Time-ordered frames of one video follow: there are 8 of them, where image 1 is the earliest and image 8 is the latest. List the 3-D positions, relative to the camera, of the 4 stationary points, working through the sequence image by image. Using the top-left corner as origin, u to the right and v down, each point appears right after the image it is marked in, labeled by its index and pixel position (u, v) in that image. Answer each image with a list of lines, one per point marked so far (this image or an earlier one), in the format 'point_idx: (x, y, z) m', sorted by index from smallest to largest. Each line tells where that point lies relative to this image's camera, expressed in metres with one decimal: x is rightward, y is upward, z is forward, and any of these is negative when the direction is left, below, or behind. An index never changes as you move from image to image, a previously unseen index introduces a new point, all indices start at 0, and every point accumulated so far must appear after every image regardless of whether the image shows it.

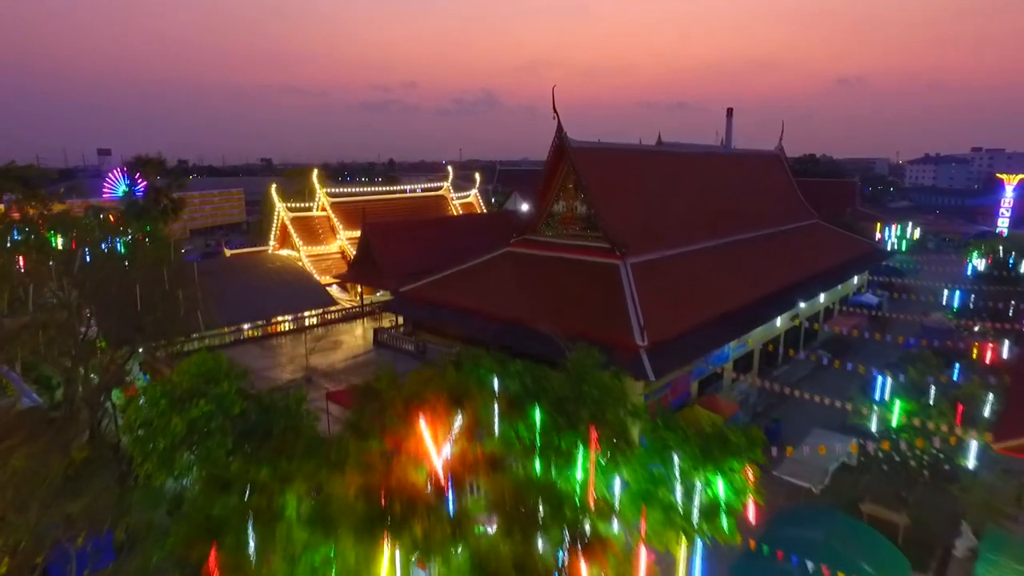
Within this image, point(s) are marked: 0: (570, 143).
0: (+1.3, +3.1, +13.1) m
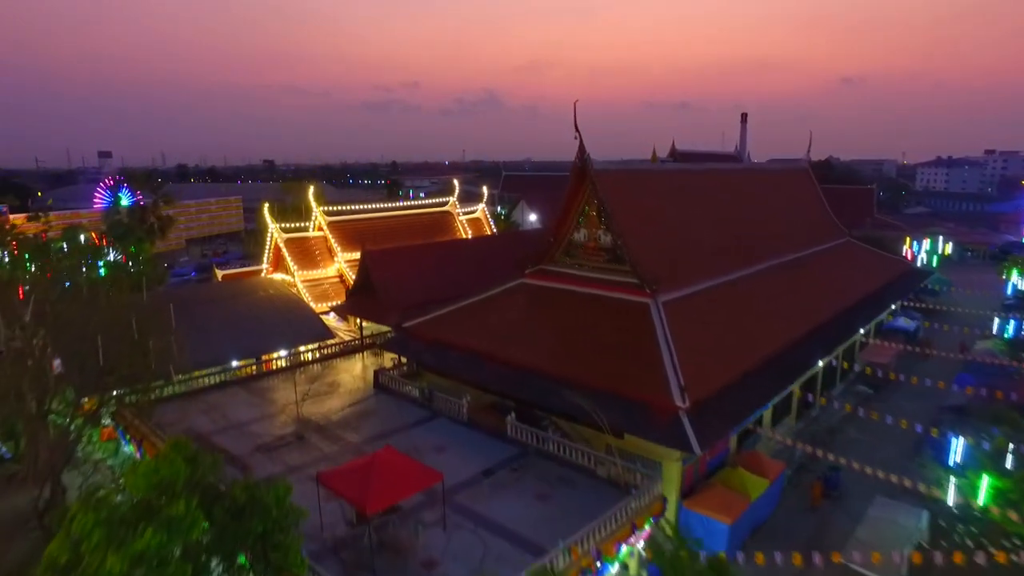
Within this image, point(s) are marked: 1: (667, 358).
0: (+1.6, +2.4, +11.7) m
1: (+2.5, -1.1, +9.9) m
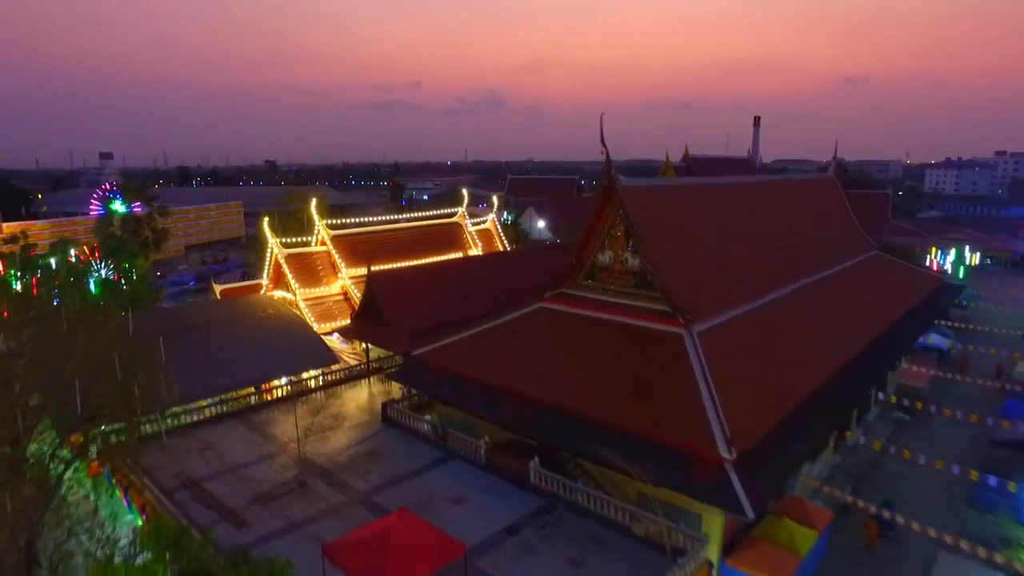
0: (+1.9, +1.9, +10.7) m
1: (+2.9, -1.6, +9.0) m
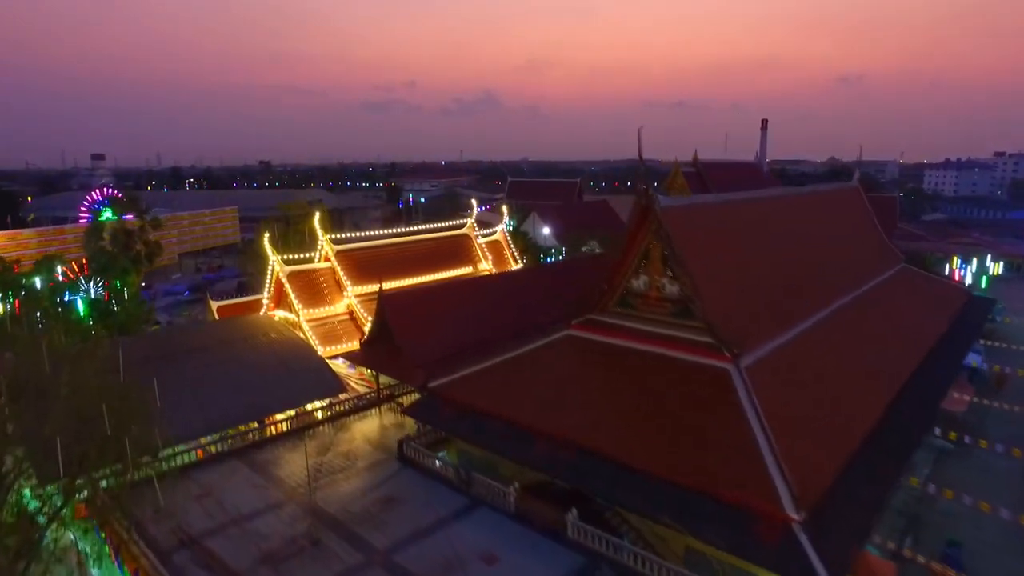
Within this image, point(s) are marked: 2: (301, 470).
0: (+2.4, +1.4, +9.9) m
1: (+3.3, -2.1, +8.1) m
2: (-3.5, -3.1, +10.3) m
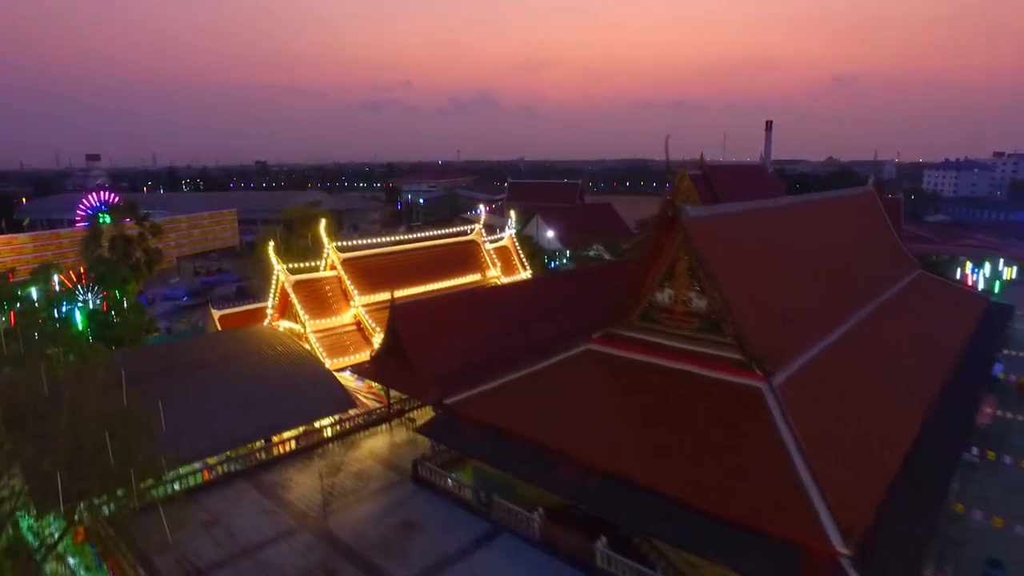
0: (+2.7, +1.2, +9.5) m
1: (+3.7, -2.3, +7.7) m
2: (-3.2, -3.3, +9.8) m
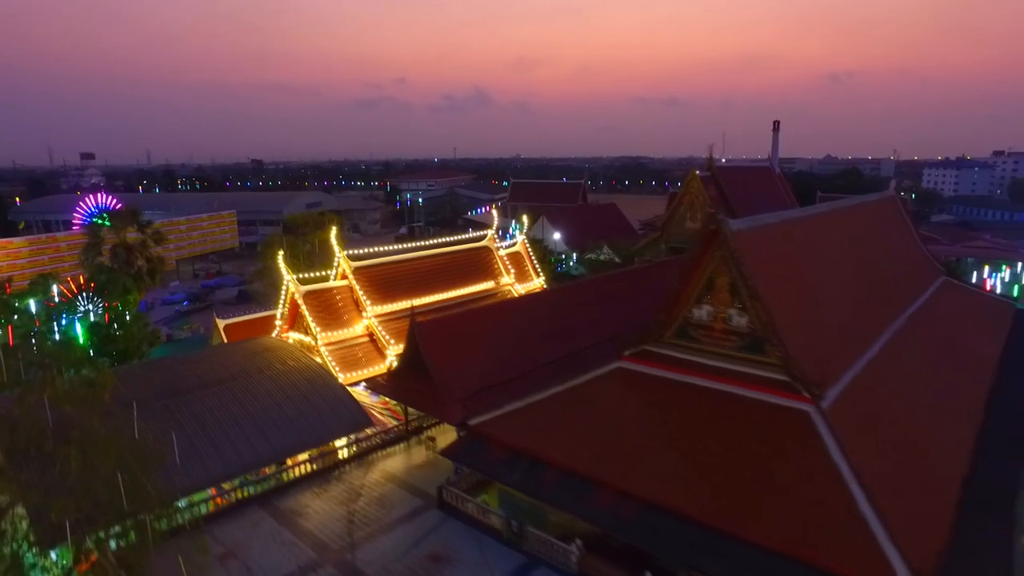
0: (+3.2, +0.9, +9.0) m
1: (+4.2, -2.6, +7.2) m
2: (-2.8, -3.6, +9.3) m
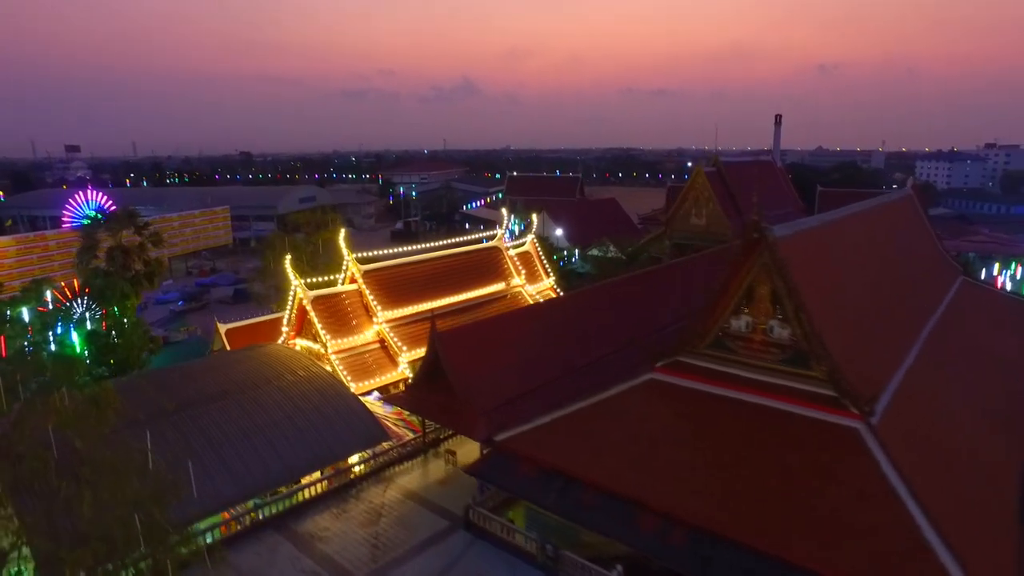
0: (+3.6, +0.8, +8.5) m
1: (+4.6, -2.7, +6.8) m
2: (-2.3, -3.7, +8.8) m
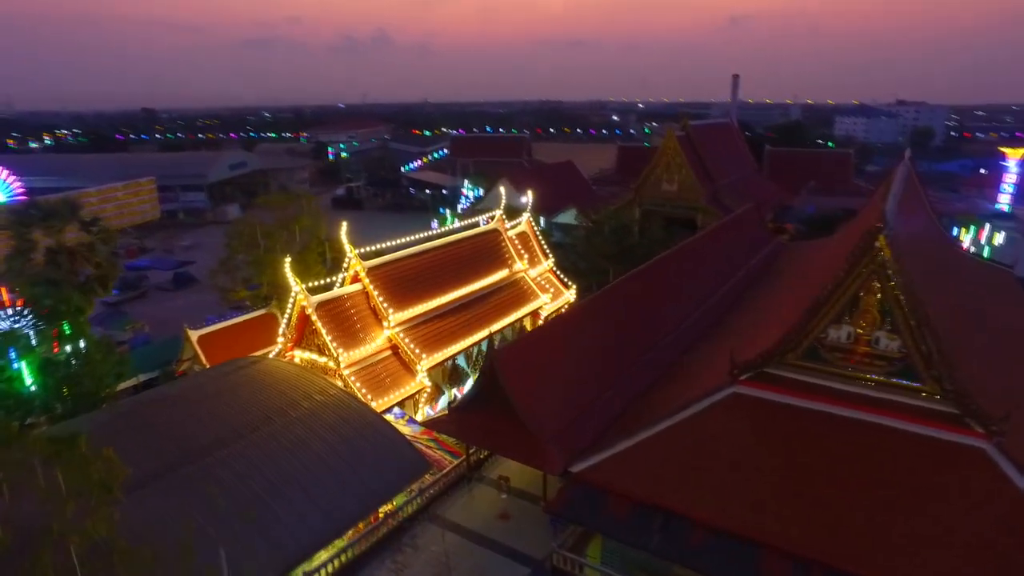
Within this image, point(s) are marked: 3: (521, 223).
0: (+4.7, +0.6, +7.7) m
1: (+6.1, -2.9, +6.4) m
2: (-1.0, -4.1, +7.6) m
3: (+0.2, +1.9, +17.6) m
